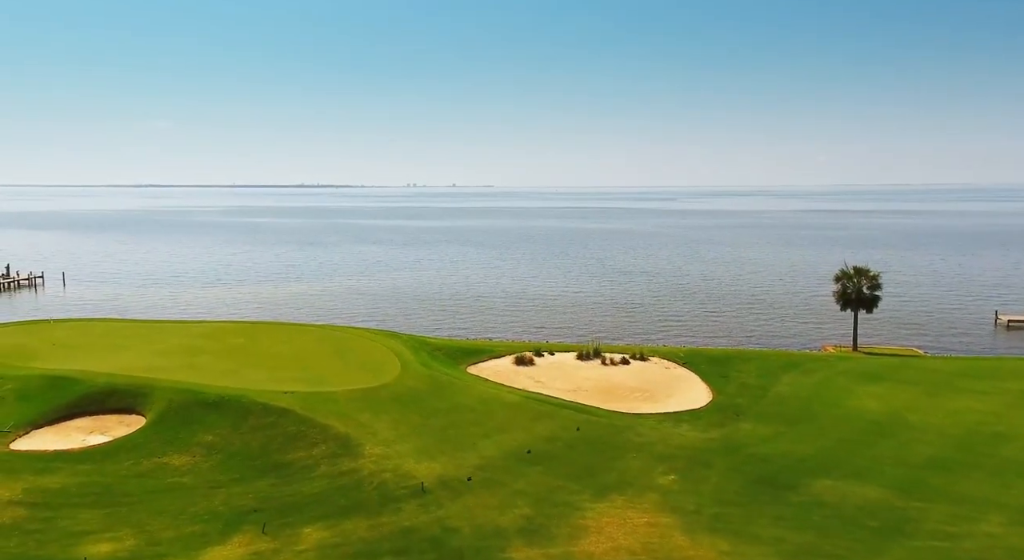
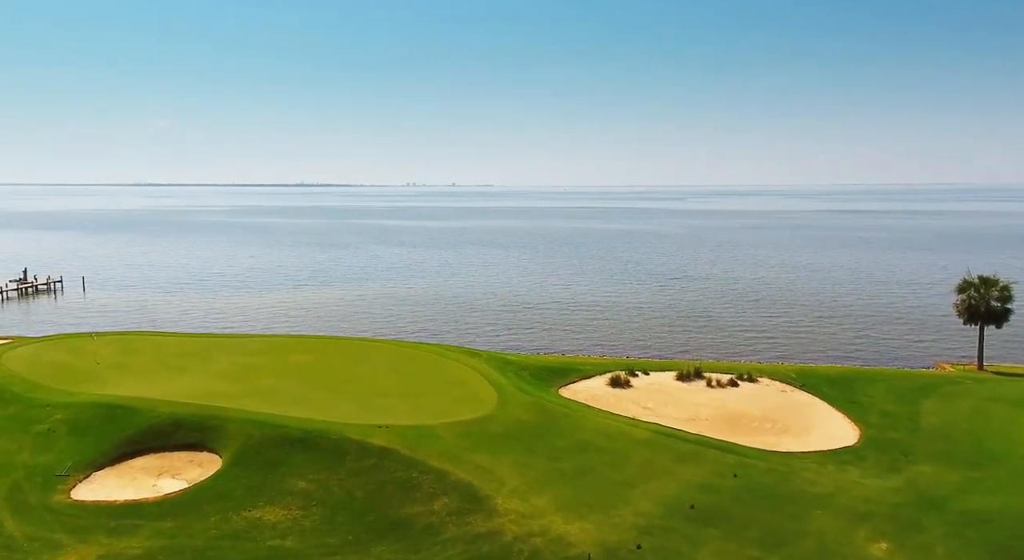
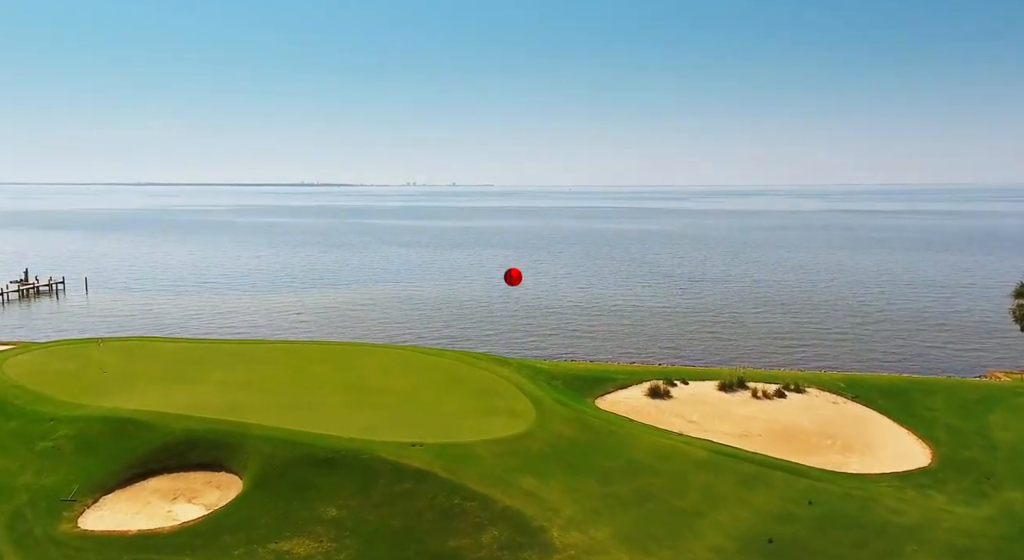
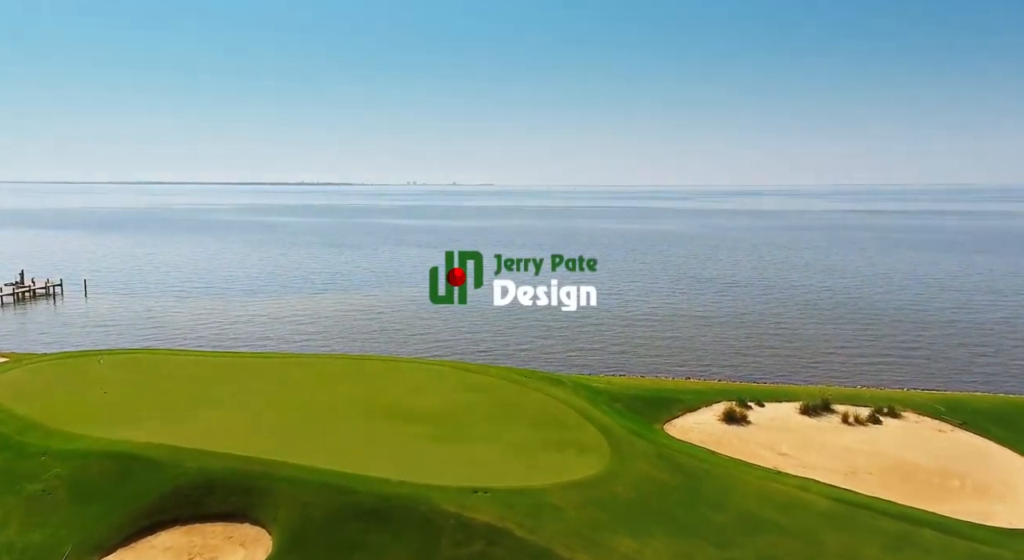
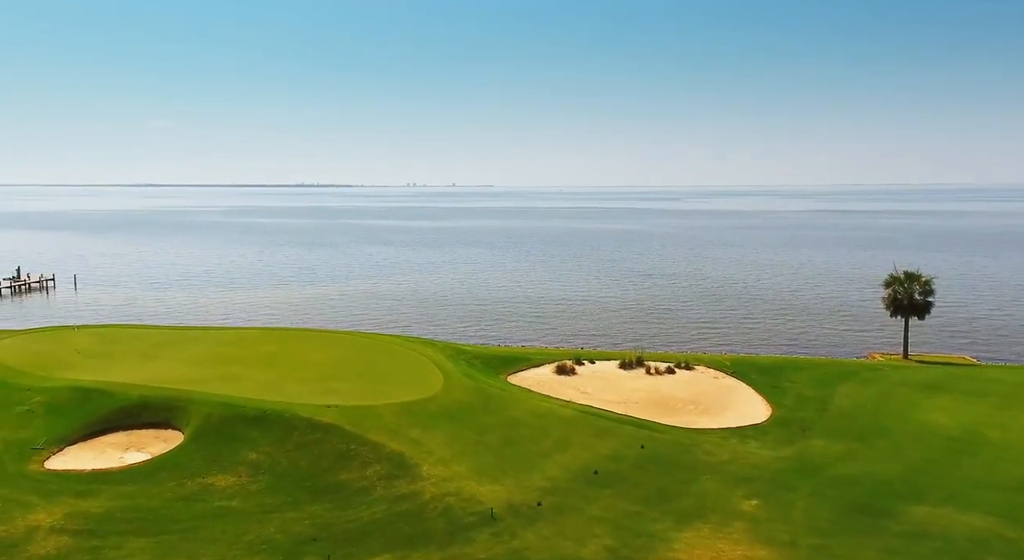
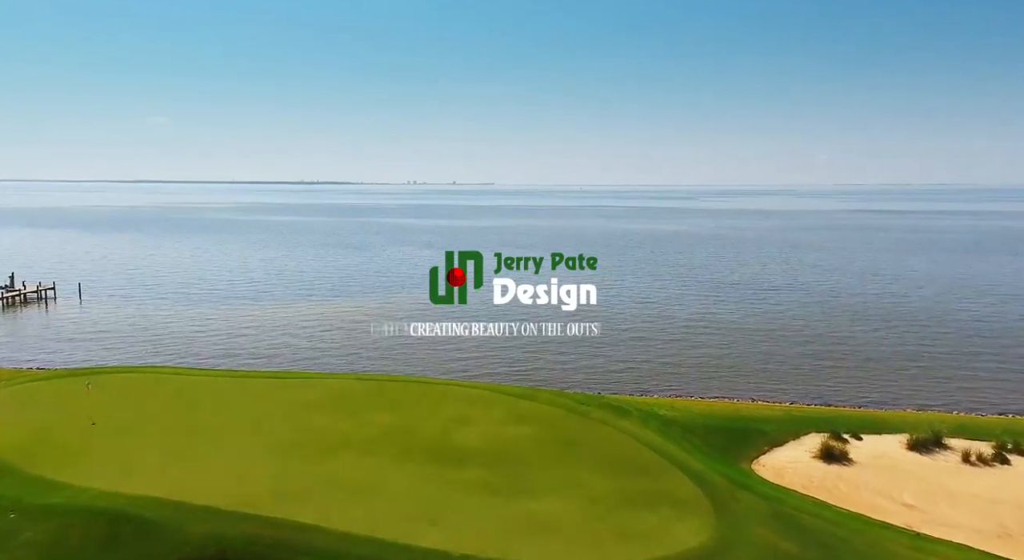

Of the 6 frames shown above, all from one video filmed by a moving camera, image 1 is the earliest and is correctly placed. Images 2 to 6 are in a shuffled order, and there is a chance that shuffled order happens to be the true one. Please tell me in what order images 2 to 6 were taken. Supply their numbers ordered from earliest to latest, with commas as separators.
5, 2, 3, 4, 6
